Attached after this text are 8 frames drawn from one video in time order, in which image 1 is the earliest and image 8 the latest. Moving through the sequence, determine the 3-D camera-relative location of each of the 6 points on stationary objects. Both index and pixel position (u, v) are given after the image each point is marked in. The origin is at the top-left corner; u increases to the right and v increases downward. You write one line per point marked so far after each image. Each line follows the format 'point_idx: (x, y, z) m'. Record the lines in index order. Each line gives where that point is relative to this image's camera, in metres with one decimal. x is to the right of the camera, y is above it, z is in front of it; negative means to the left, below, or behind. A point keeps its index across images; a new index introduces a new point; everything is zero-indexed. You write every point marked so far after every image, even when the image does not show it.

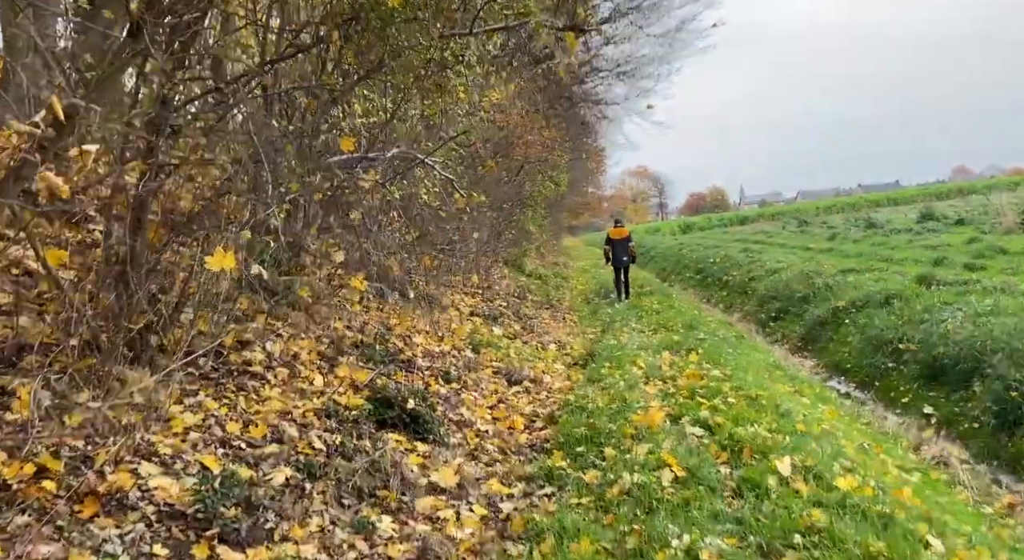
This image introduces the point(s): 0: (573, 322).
0: (+1.0, -0.8, +17.1) m
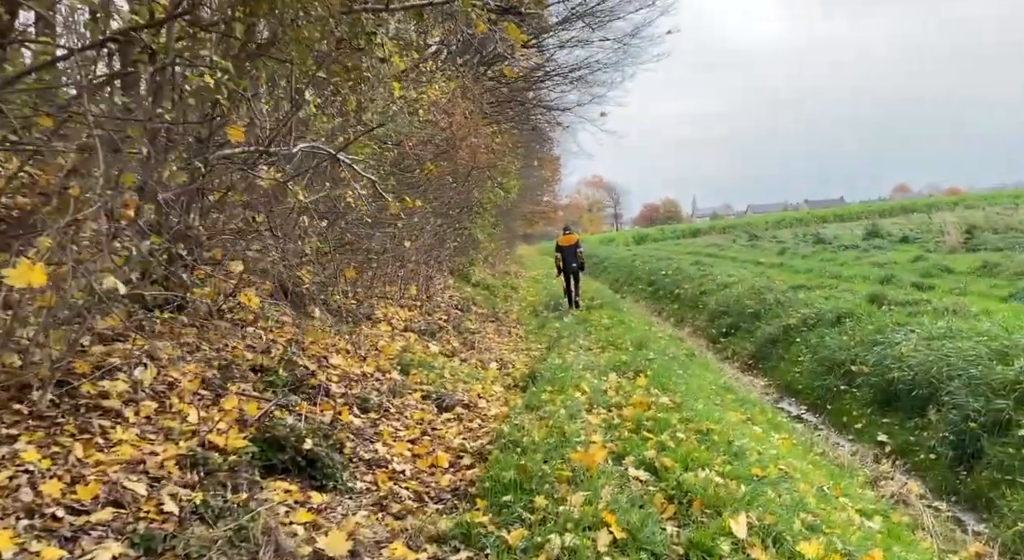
0: (+0.1, -1.0, +16.2) m
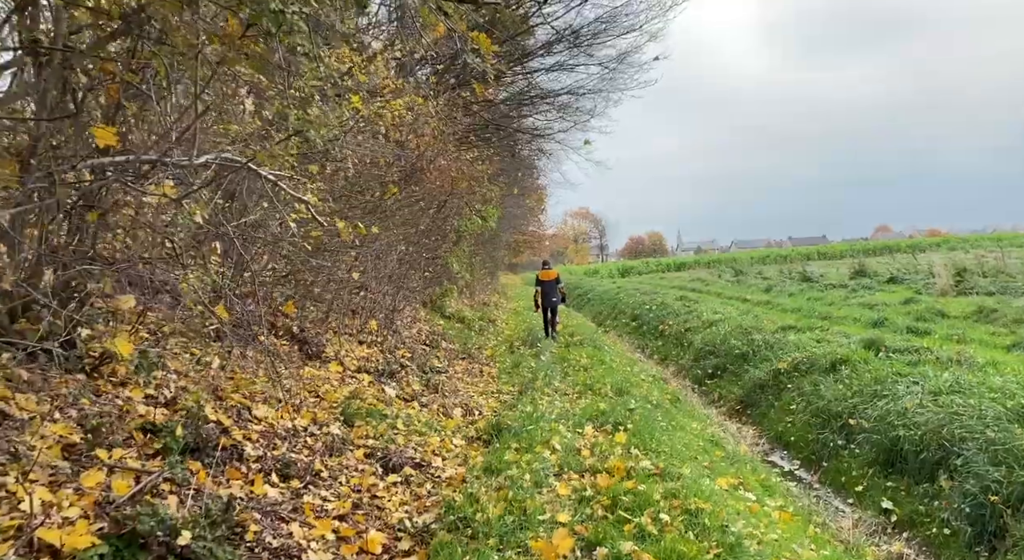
0: (-0.4, -1.5, +15.0) m
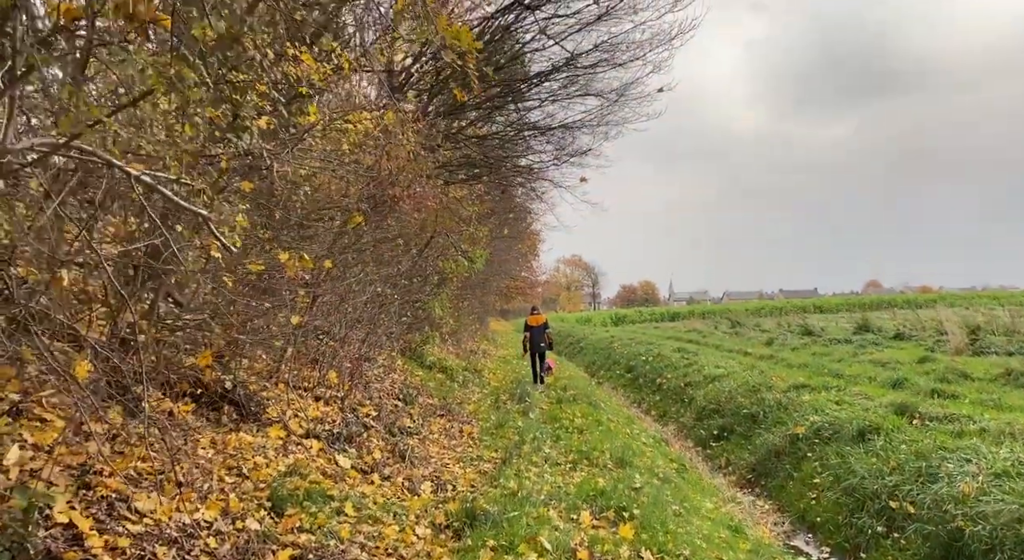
0: (-0.6, -2.2, +13.1) m
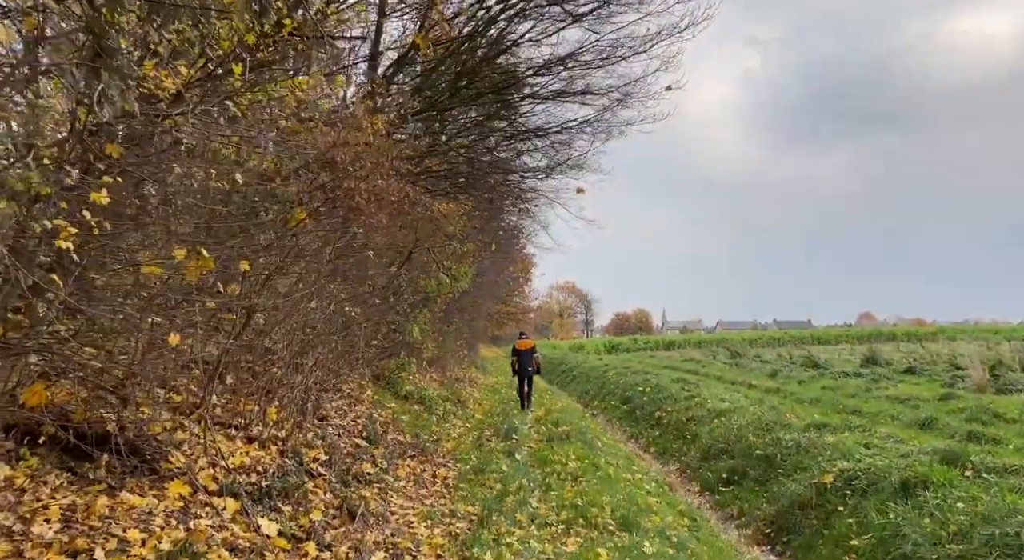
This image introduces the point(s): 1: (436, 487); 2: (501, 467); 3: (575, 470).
0: (-0.8, -2.4, +11.0) m
1: (-0.9, -2.4, +11.0) m
2: (-0.1, -2.3, +12.1) m
3: (+0.8, -2.4, +12.1) m
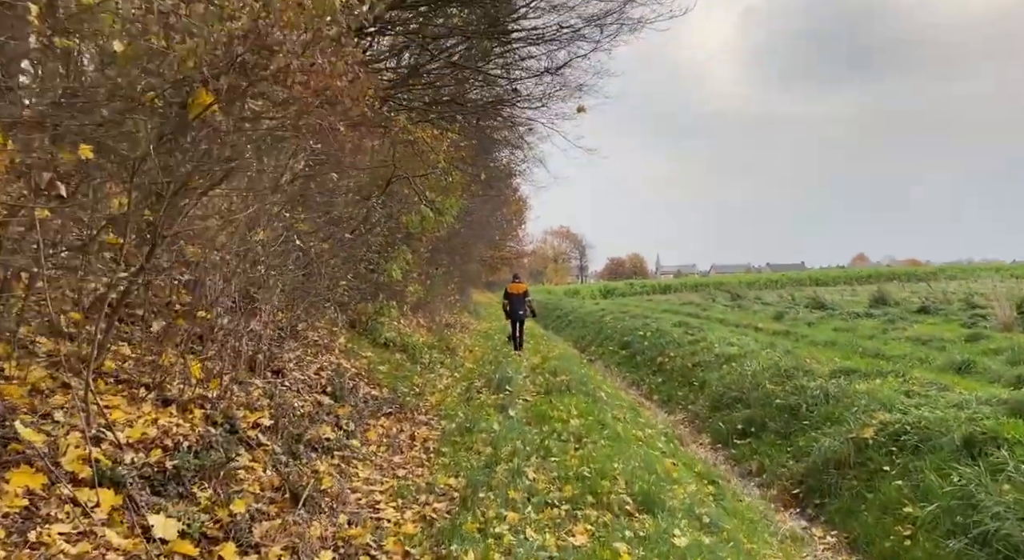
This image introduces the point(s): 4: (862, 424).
0: (-0.9, -1.6, +9.2) m
1: (-0.9, -1.6, +9.1) m
2: (-0.2, -1.6, +10.3) m
3: (+0.7, -1.6, +10.2) m
4: (+4.4, -1.8, +11.9) m
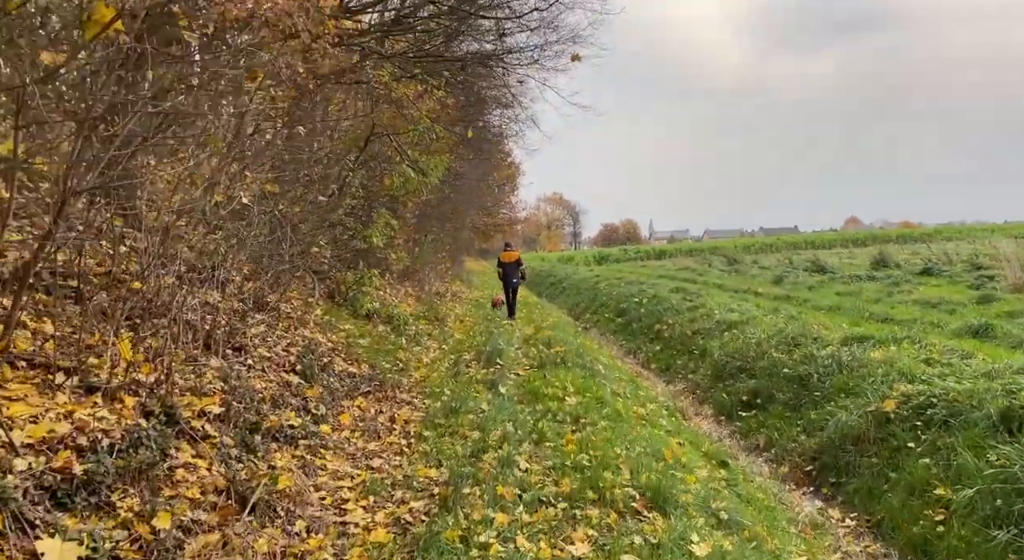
0: (-1.0, -1.4, +8.2) m
1: (-1.0, -1.4, +8.2) m
2: (-0.3, -1.2, +9.3) m
3: (+0.6, -1.3, +9.3) m
4: (+4.3, -1.3, +11.0) m
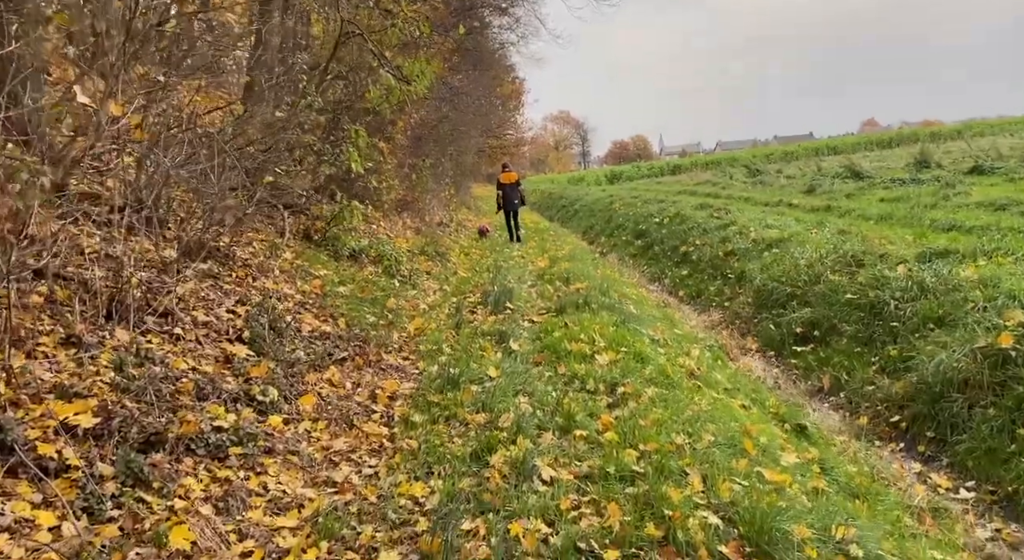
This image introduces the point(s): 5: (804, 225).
0: (-0.9, -0.9, +6.1) m
1: (-0.9, -0.9, +6.0) m
2: (-0.2, -0.7, +7.2) m
3: (+0.7, -0.7, +7.1) m
4: (+4.4, -0.4, +8.8) m
5: (+5.9, +1.1, +19.4) m
